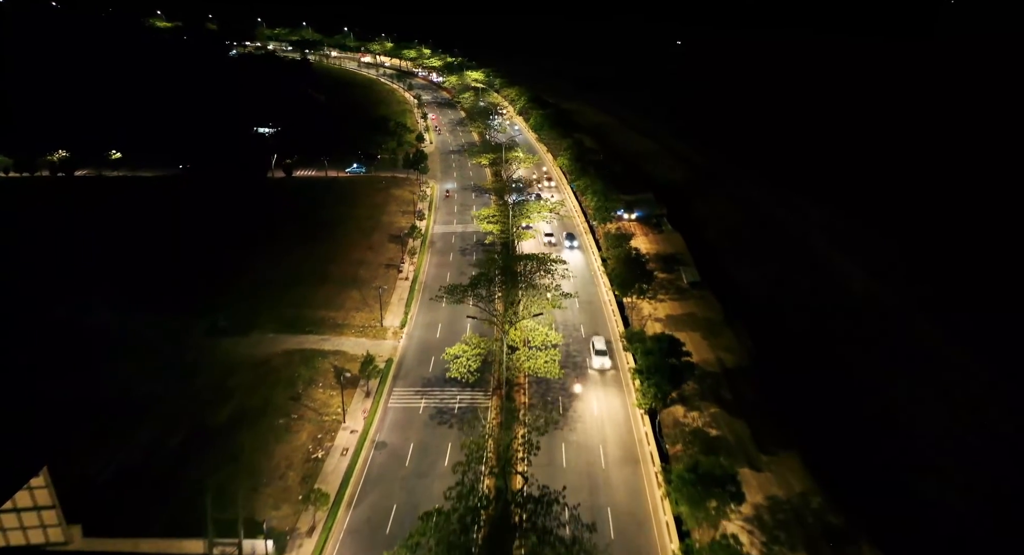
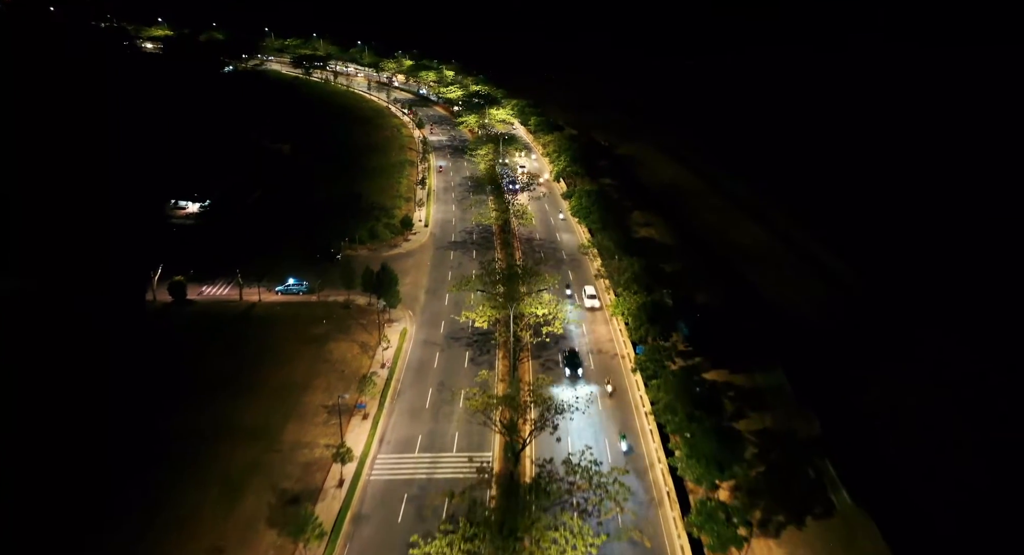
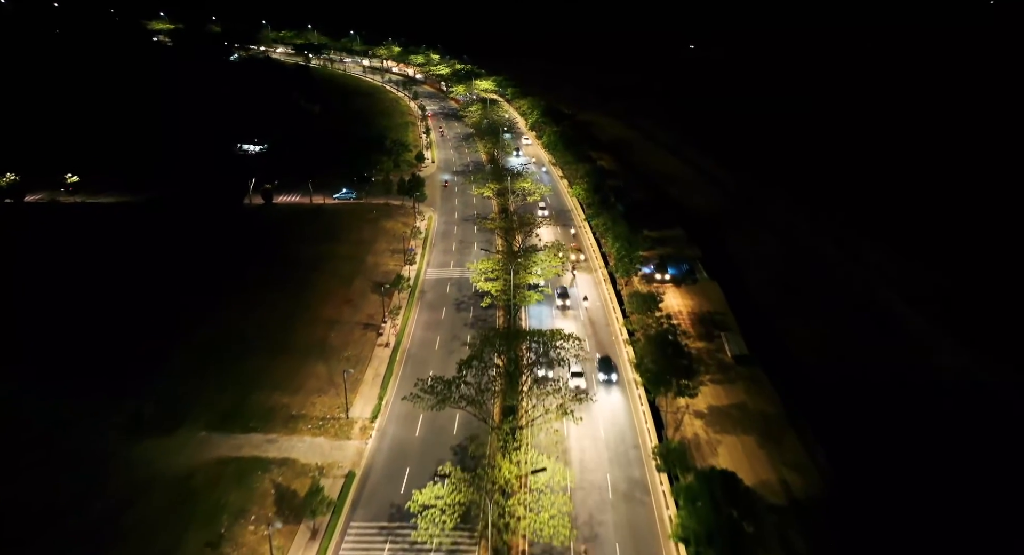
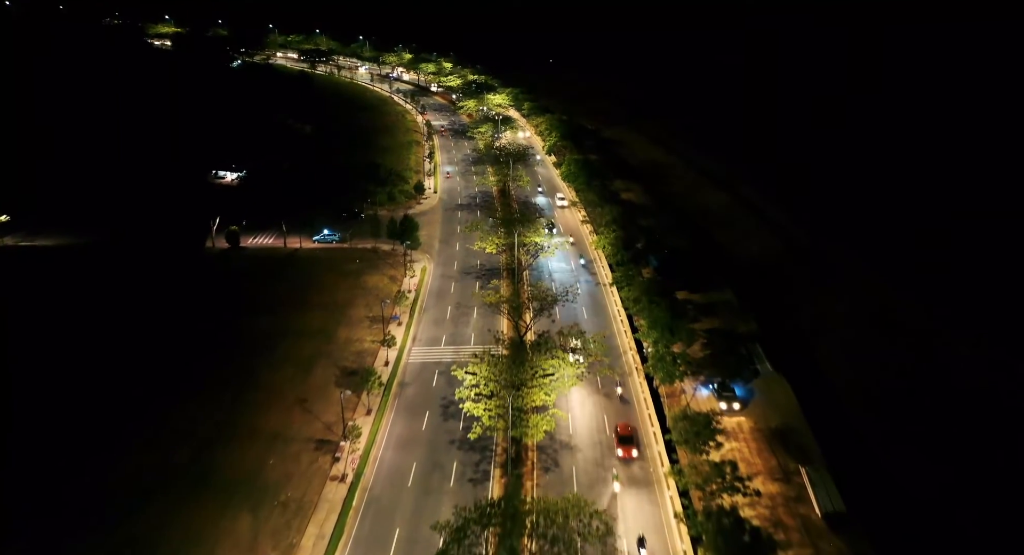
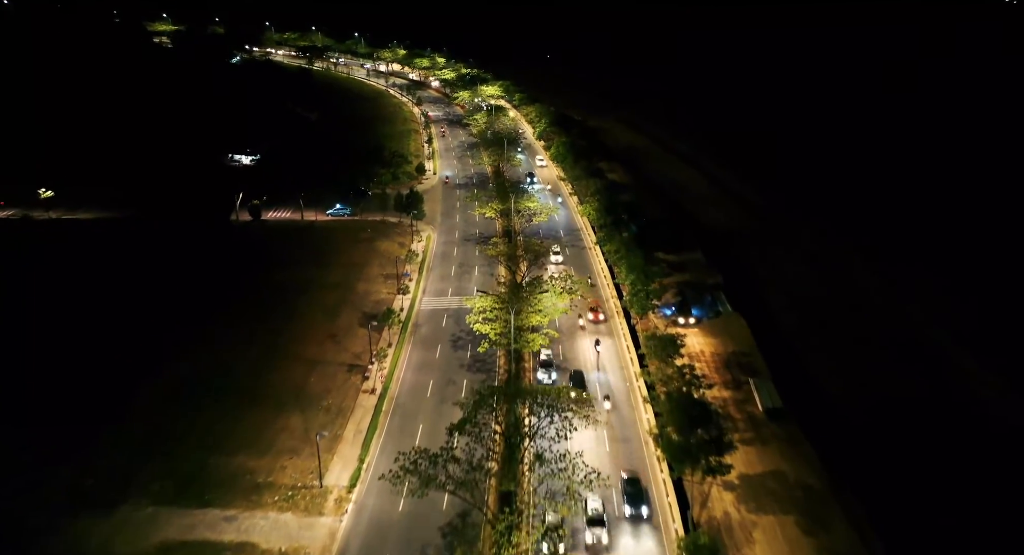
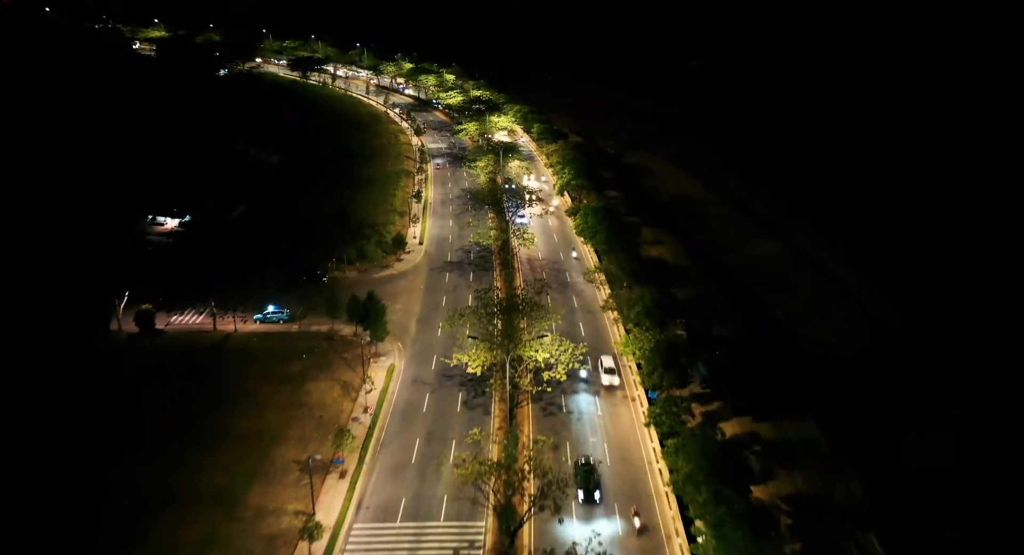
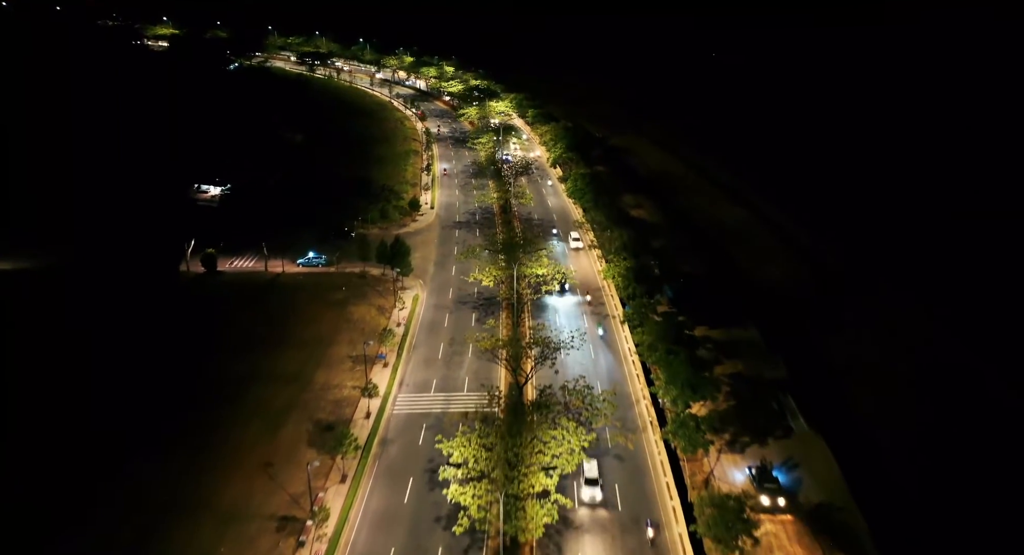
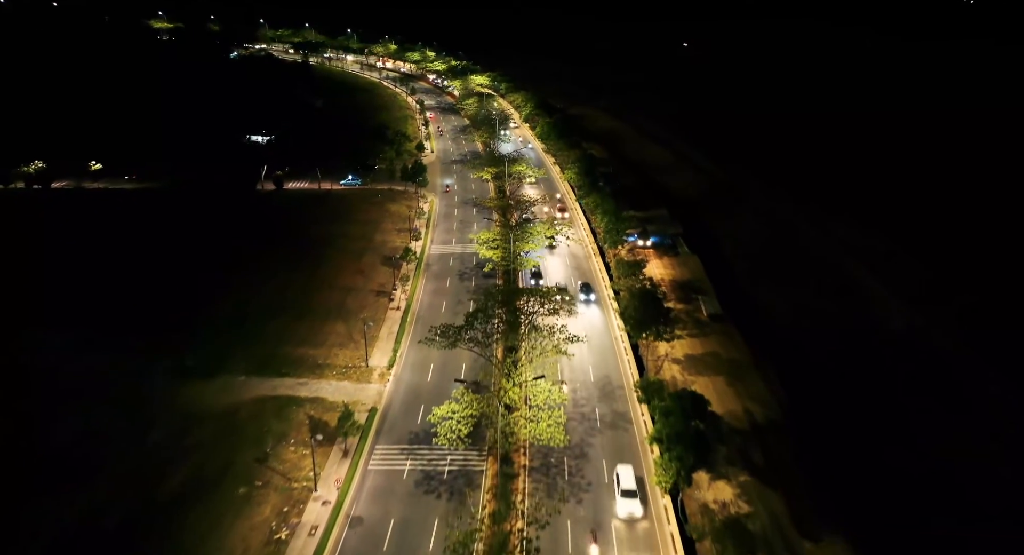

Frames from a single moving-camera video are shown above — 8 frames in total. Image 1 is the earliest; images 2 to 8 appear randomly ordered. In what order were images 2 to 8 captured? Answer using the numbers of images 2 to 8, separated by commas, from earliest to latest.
8, 3, 5, 4, 7, 2, 6
